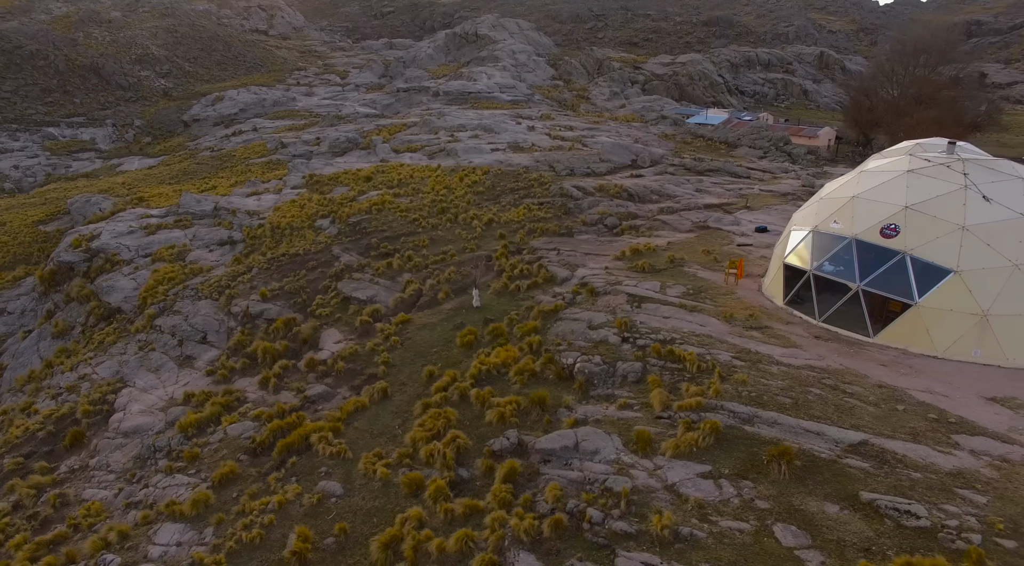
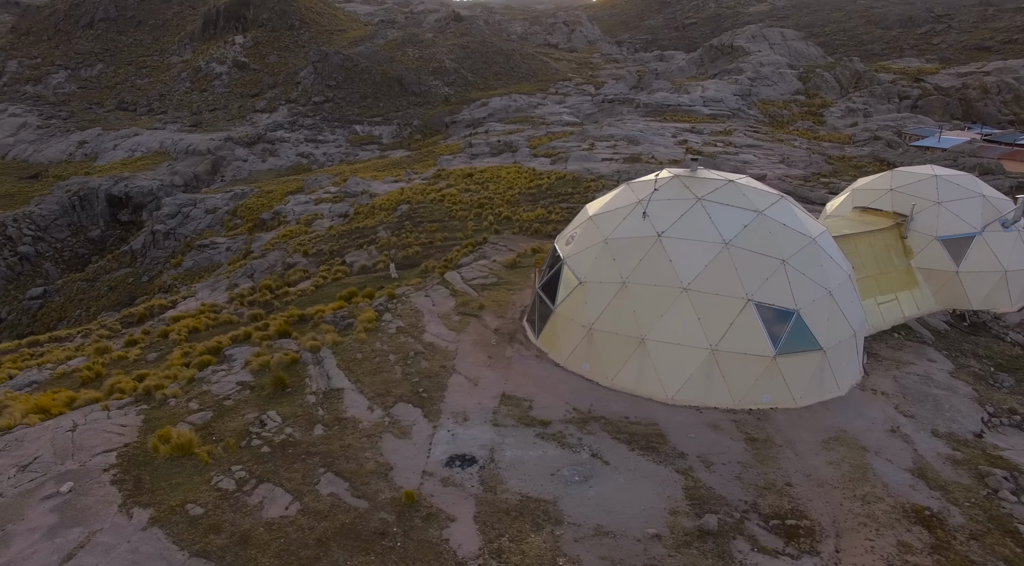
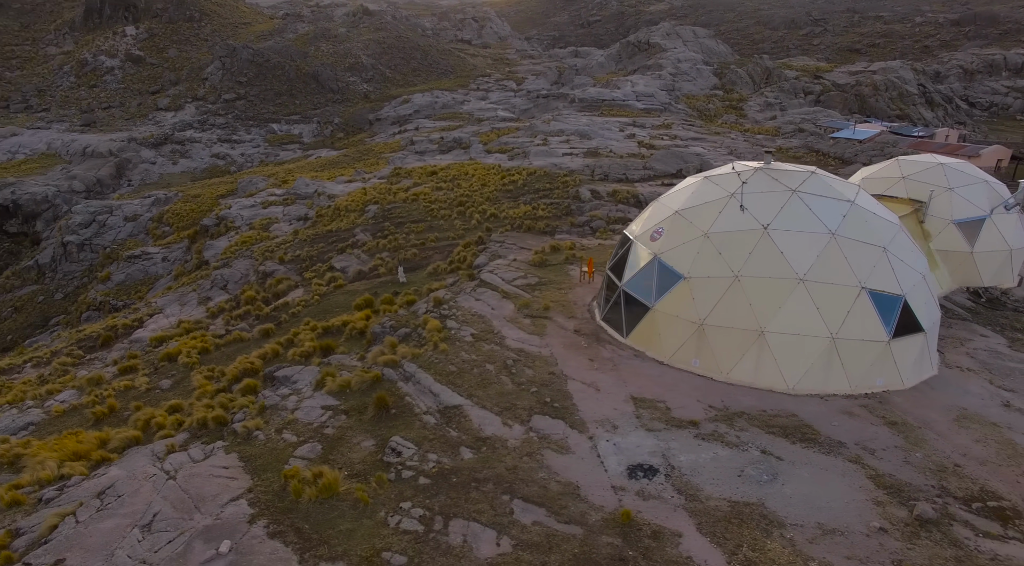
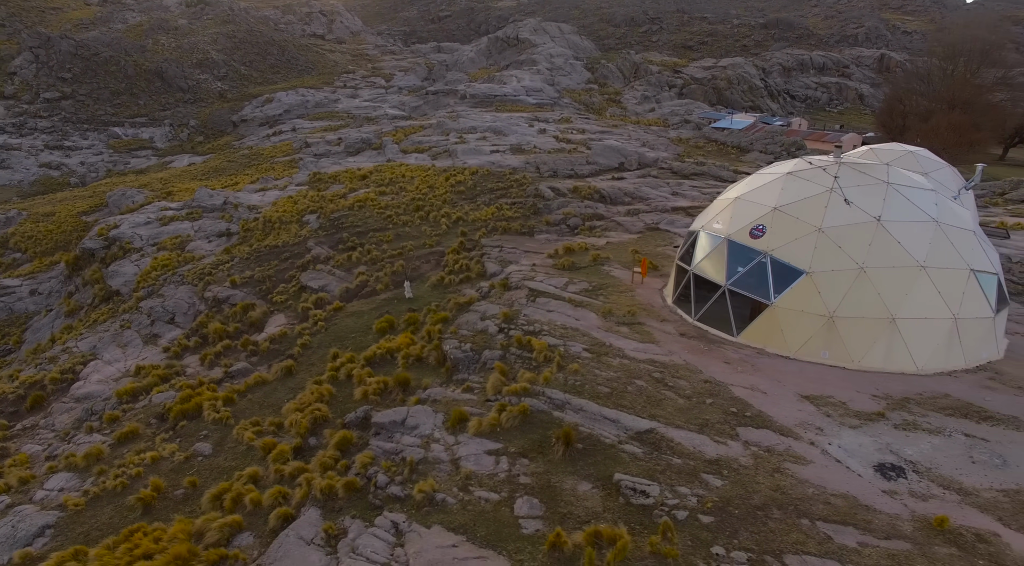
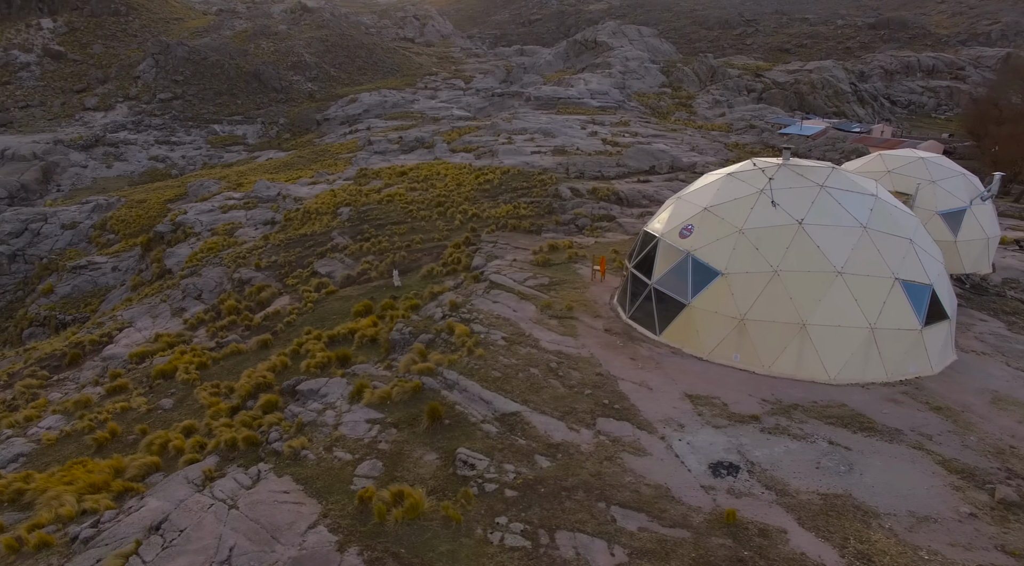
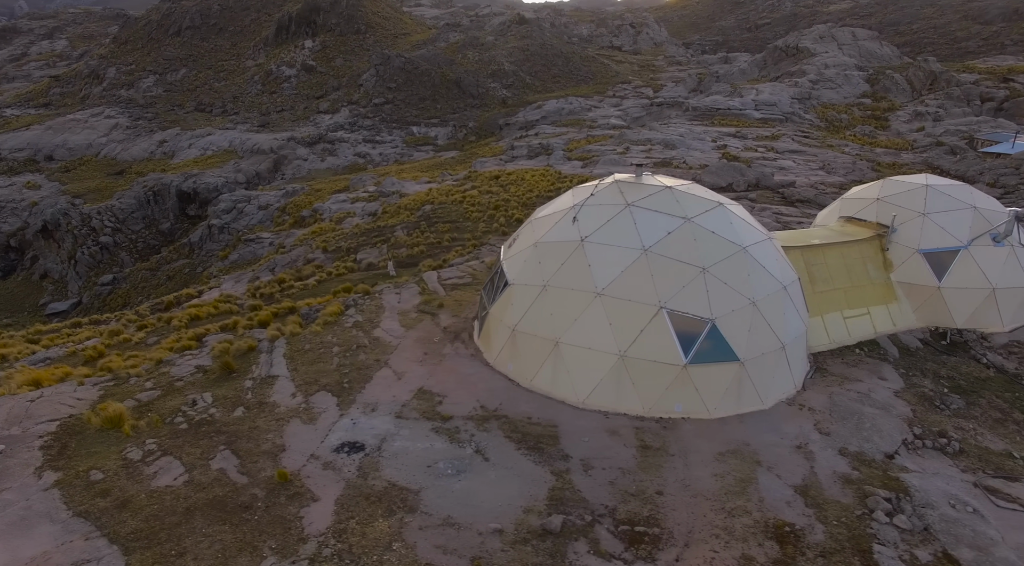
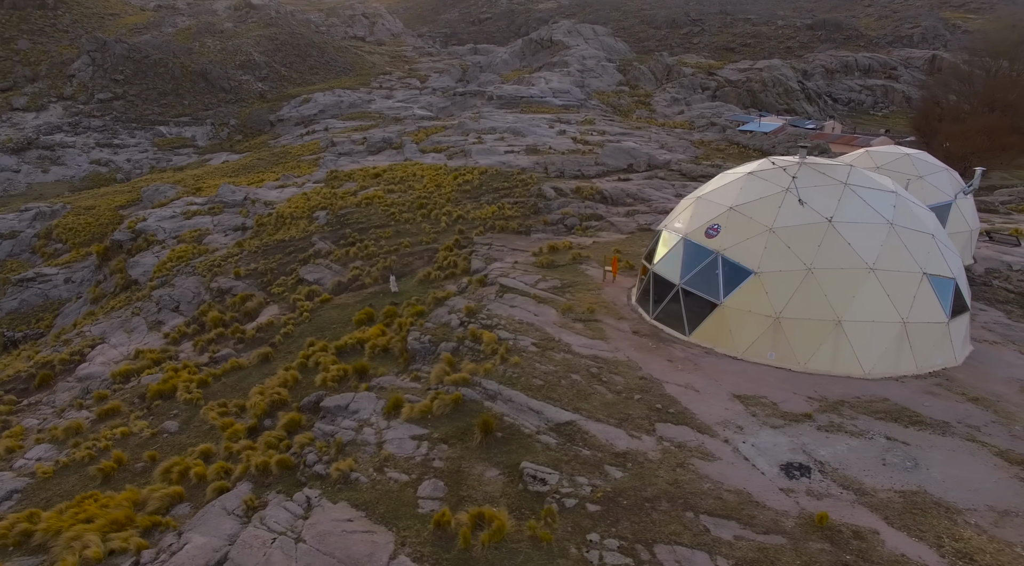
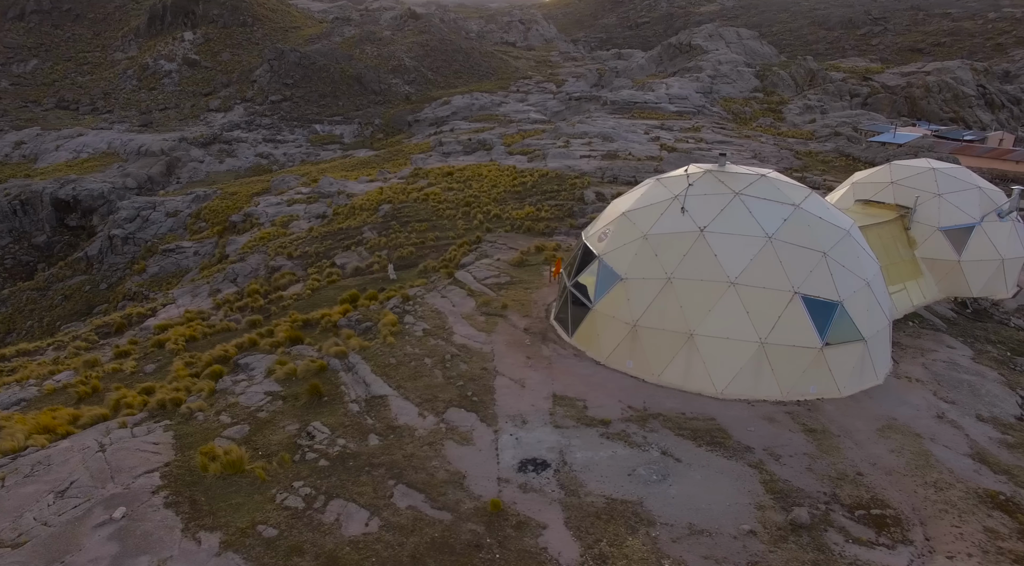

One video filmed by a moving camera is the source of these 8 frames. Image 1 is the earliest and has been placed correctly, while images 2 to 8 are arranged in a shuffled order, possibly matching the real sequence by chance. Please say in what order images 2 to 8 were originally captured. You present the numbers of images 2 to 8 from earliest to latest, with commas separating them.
4, 7, 5, 3, 8, 2, 6
